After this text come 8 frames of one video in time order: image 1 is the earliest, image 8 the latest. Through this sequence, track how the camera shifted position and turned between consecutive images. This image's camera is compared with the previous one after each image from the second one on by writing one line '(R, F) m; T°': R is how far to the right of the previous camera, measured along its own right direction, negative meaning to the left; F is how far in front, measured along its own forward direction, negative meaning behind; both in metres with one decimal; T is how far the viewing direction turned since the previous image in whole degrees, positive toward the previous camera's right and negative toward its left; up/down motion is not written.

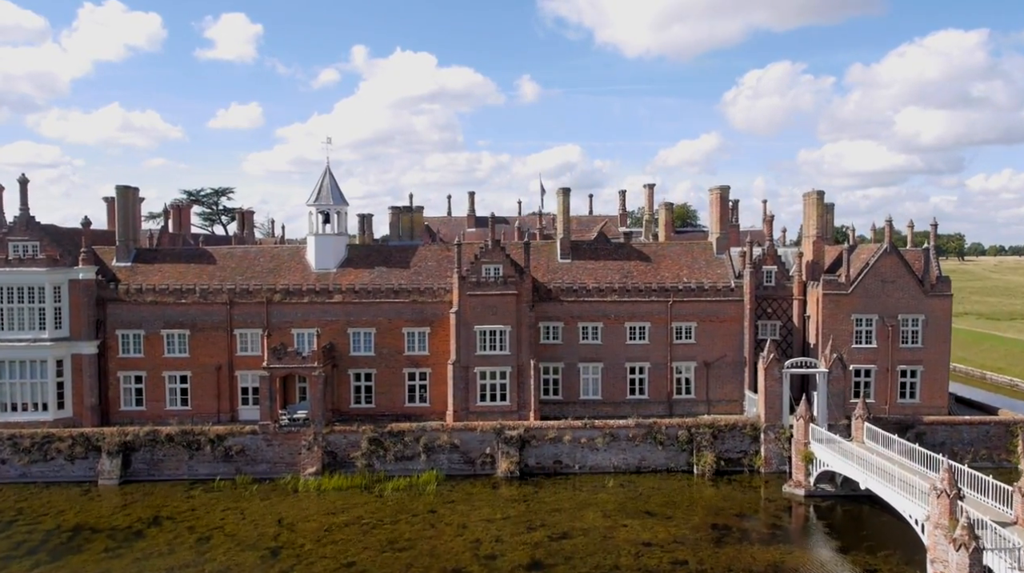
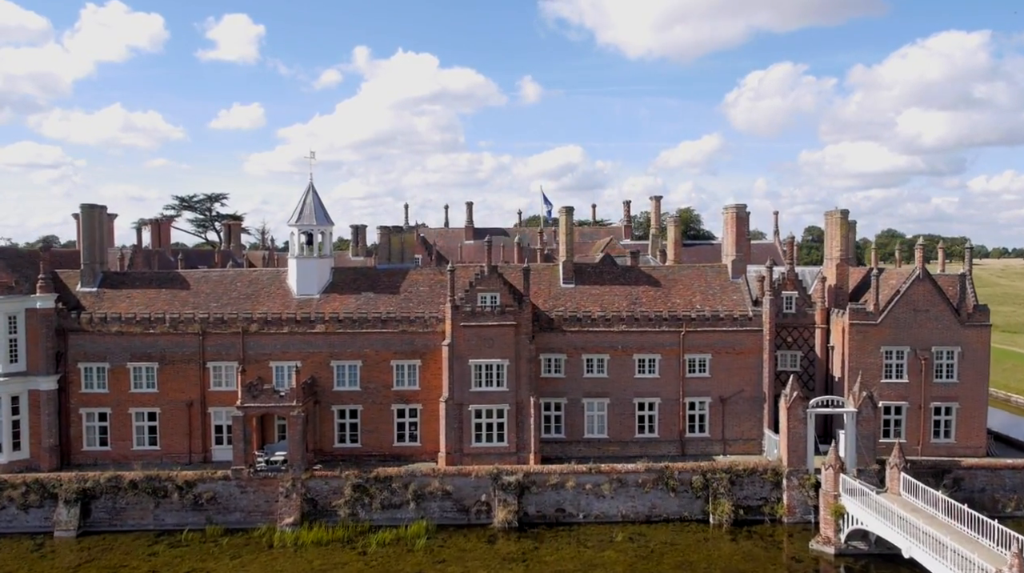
(+0.1, +3.6) m; 0°
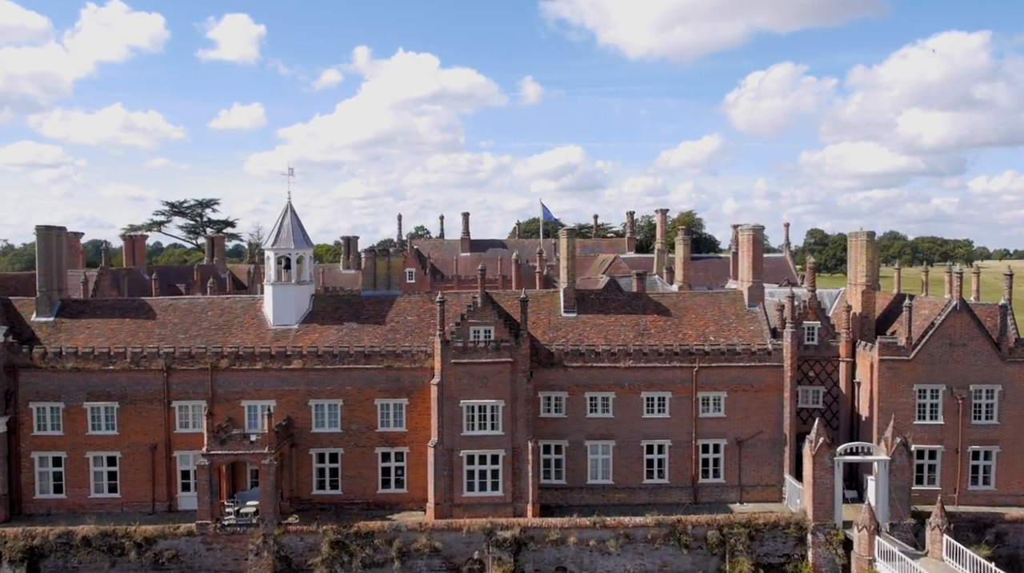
(+0.2, +3.6) m; 0°
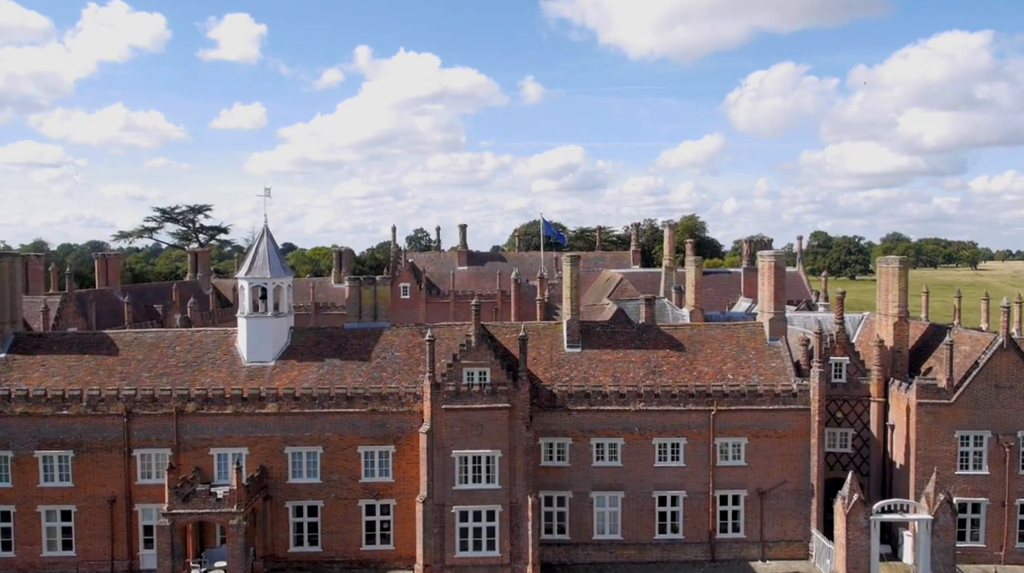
(+0.1, +3.5) m; 0°
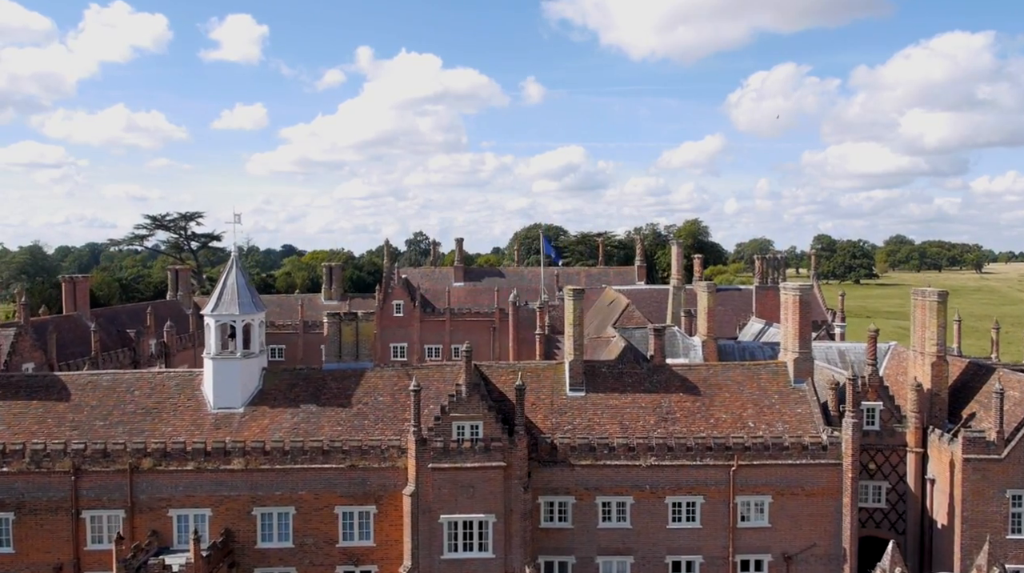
(+0.2, +3.6) m; 0°
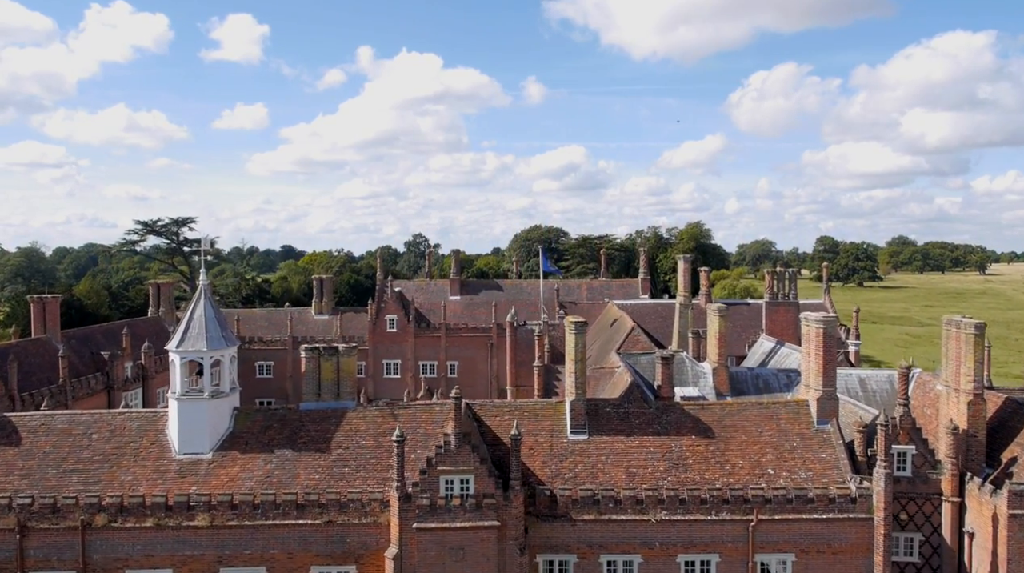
(+0.2, +2.9) m; 0°
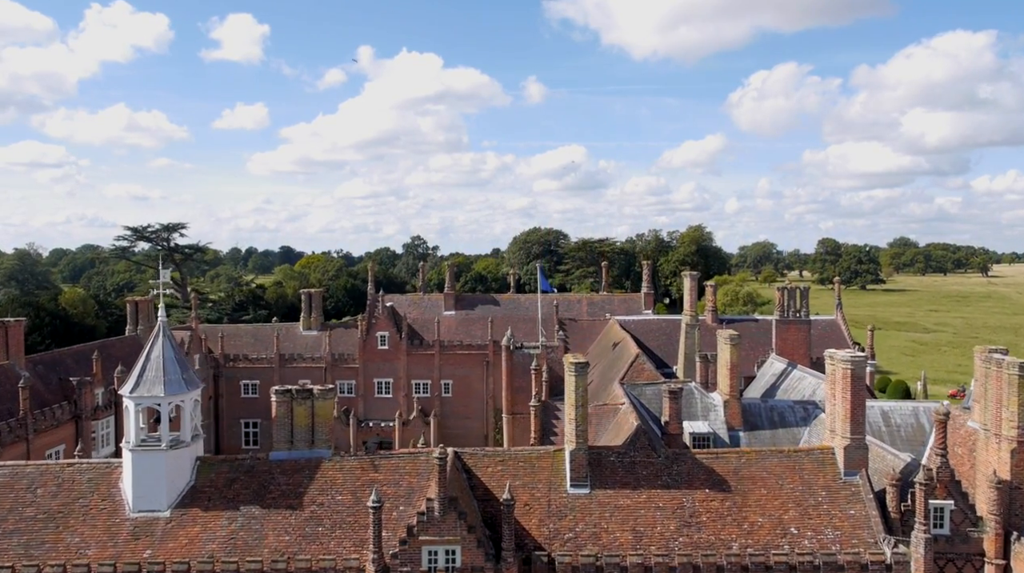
(+0.2, +3.0) m; 0°
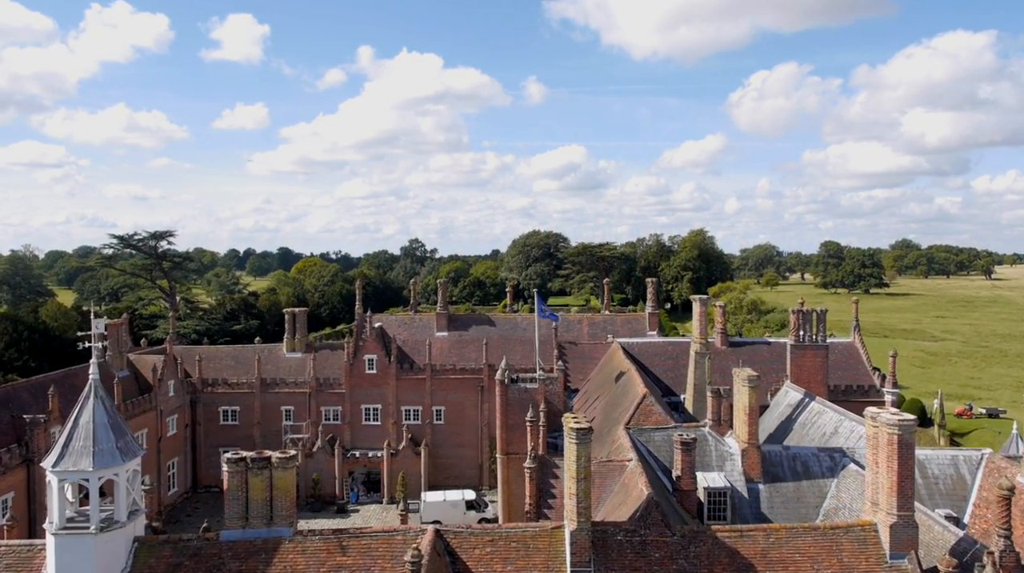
(+0.2, +3.8) m; 0°
